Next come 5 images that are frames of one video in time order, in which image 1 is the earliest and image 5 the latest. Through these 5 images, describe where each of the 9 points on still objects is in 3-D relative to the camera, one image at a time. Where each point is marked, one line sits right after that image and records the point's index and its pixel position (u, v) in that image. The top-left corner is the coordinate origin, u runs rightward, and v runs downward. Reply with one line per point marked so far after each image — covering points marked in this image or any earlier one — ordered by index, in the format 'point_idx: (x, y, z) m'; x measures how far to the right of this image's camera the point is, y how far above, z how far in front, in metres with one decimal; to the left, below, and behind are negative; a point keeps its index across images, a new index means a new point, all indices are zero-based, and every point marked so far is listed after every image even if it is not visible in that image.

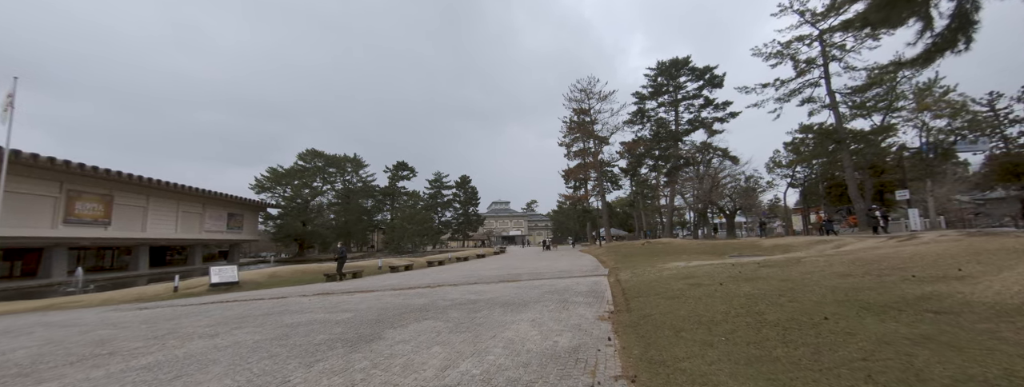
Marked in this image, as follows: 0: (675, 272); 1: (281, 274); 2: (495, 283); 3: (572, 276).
0: (+4.4, -2.1, +10.3) m
1: (-10.3, -3.6, +17.0) m
2: (-0.5, -2.8, +12.0) m
3: (+2.0, -2.8, +12.9) m
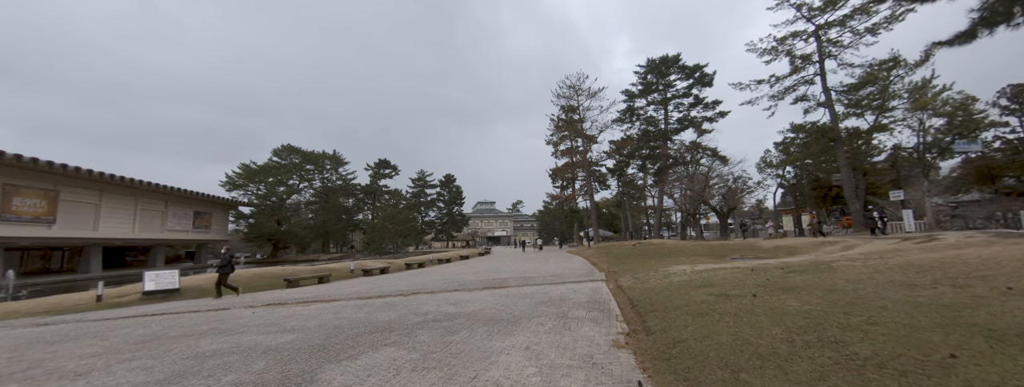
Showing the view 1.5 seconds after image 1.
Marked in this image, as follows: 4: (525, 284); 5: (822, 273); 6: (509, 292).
0: (+4.1, -2.0, +8.9) m
1: (-10.9, -3.4, +15.1) m
2: (-0.9, -2.7, +10.4) m
3: (+1.6, -2.7, +11.5) m
4: (+0.4, -2.7, +11.3) m
5: (+6.1, -1.6, +7.4) m
6: (-0.1, -2.5, +9.6) m
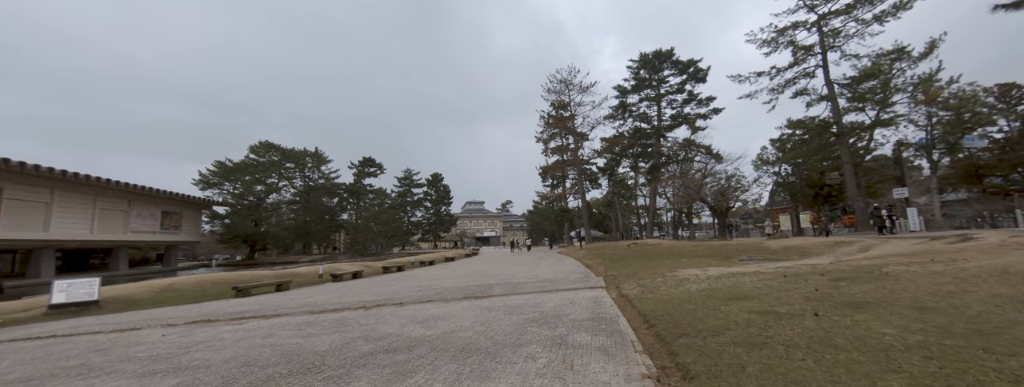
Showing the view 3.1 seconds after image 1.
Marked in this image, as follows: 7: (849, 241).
0: (+3.8, -1.8, +7.4) m
1: (-11.4, -3.2, +13.1) m
2: (-1.3, -2.5, +8.7) m
3: (+1.2, -2.5, +9.9) m
4: (0.0, -2.5, +9.7) m
5: (+5.8, -1.4, +5.9) m
6: (-0.4, -2.3, +8.0) m
7: (+13.3, -1.9, +15.0) m
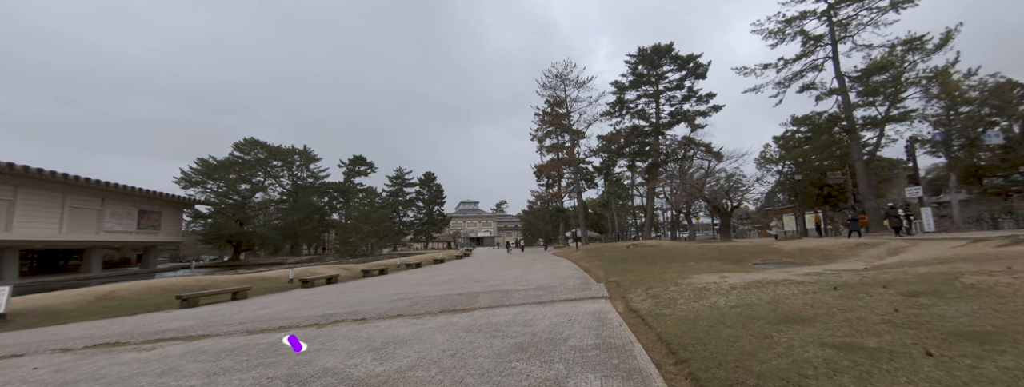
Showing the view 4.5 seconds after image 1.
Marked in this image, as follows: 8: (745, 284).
0: (+3.5, -1.7, +5.9) m
1: (-11.7, -3.1, +11.4) m
2: (-1.5, -2.3, +7.2) m
3: (+0.9, -2.4, +8.4) m
4: (-0.3, -2.4, +8.2) m
5: (+5.5, -1.3, +4.5) m
6: (-0.7, -2.2, +6.4) m
7: (+12.9, -1.8, +13.7) m
8: (+4.7, -1.8, +7.5) m
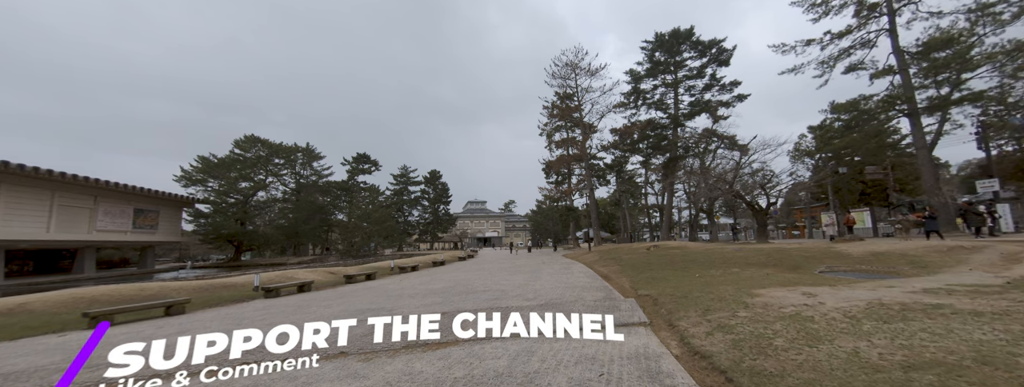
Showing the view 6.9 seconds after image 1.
0: (+3.5, -1.4, +3.3) m
1: (-11.6, -2.8, +9.2) m
2: (-1.6, -2.1, +4.7) m
3: (+0.9, -2.1, +5.8) m
4: (-0.3, -2.1, +5.7) m
5: (+5.4, -1.0, +1.9) m
6: (-0.7, -1.9, +3.9) m
7: (+13.0, -1.5, +10.8) m
8: (+4.6, -1.5, +4.9) m
